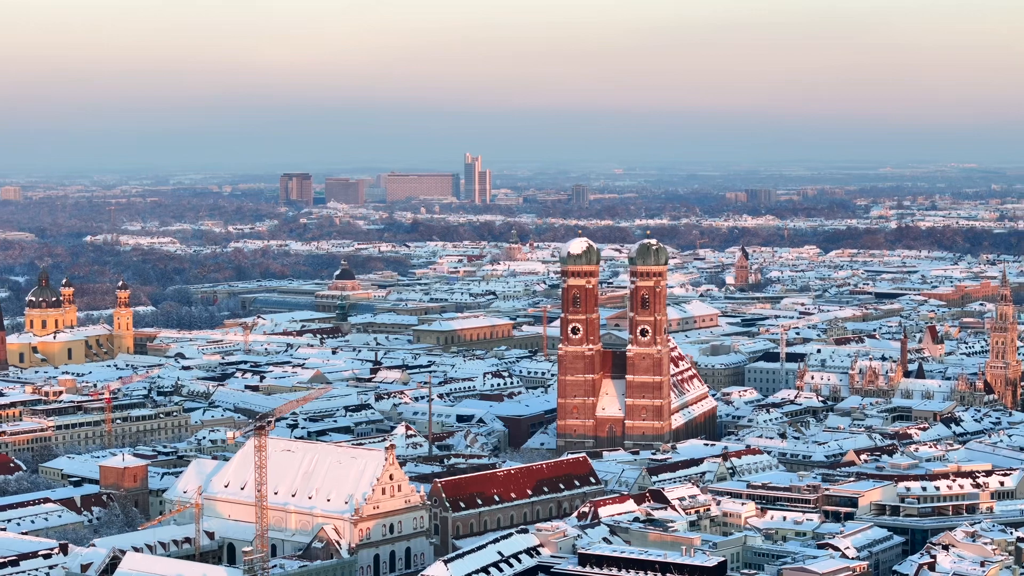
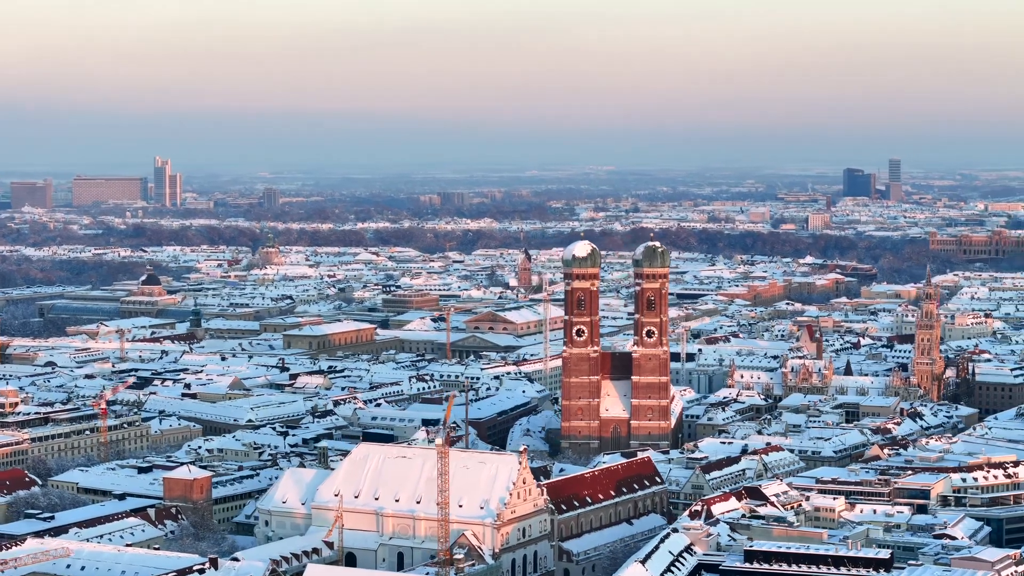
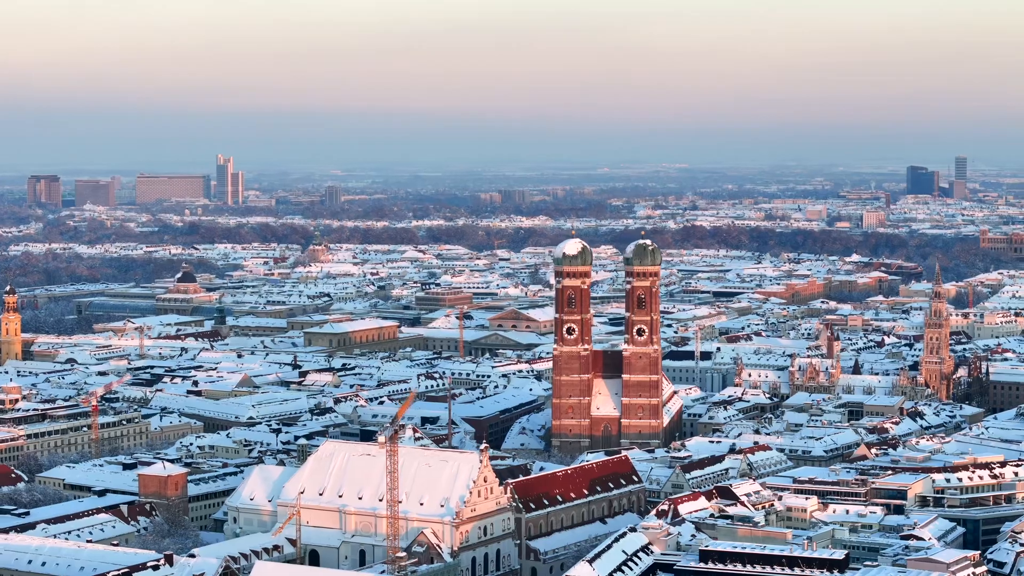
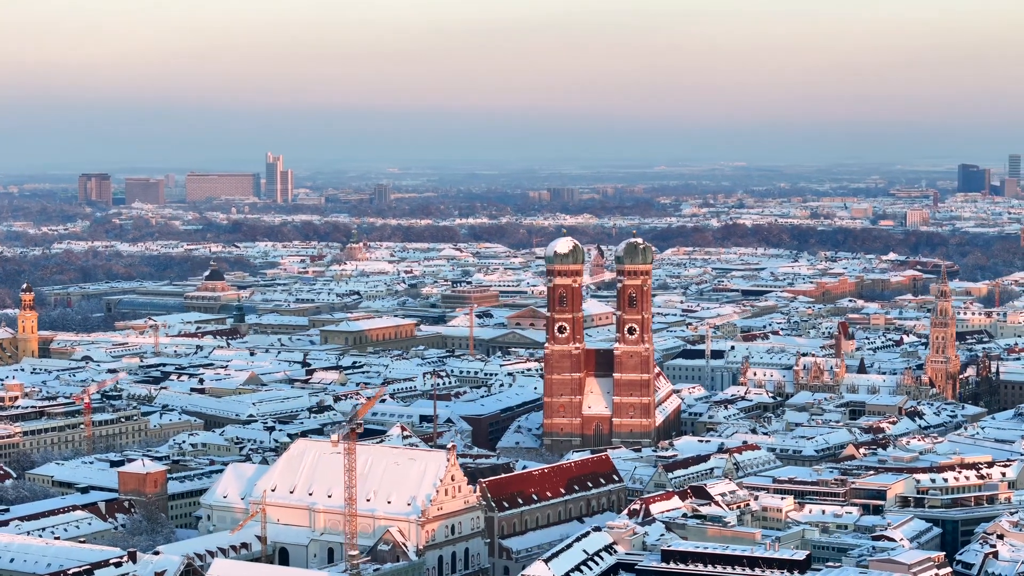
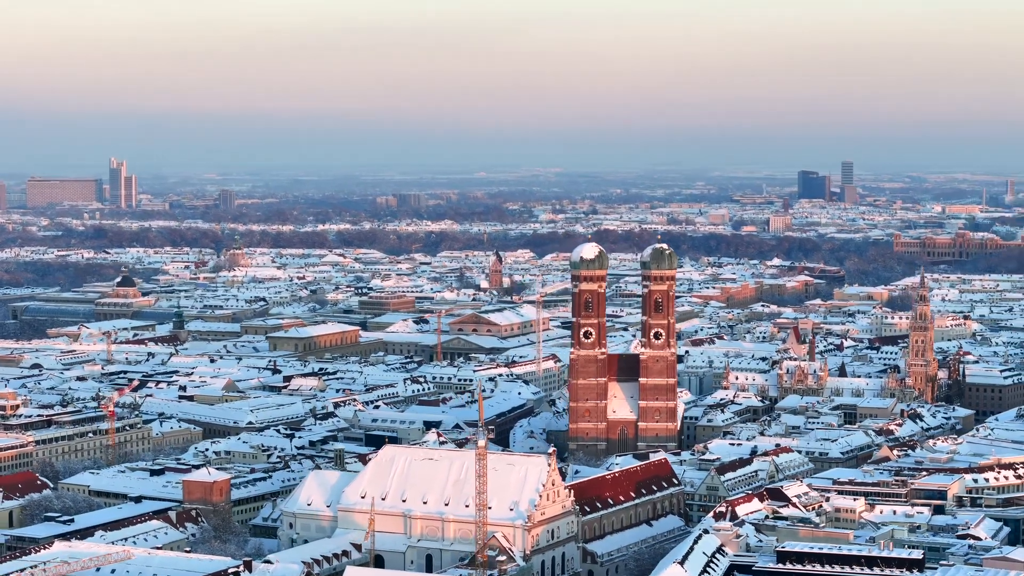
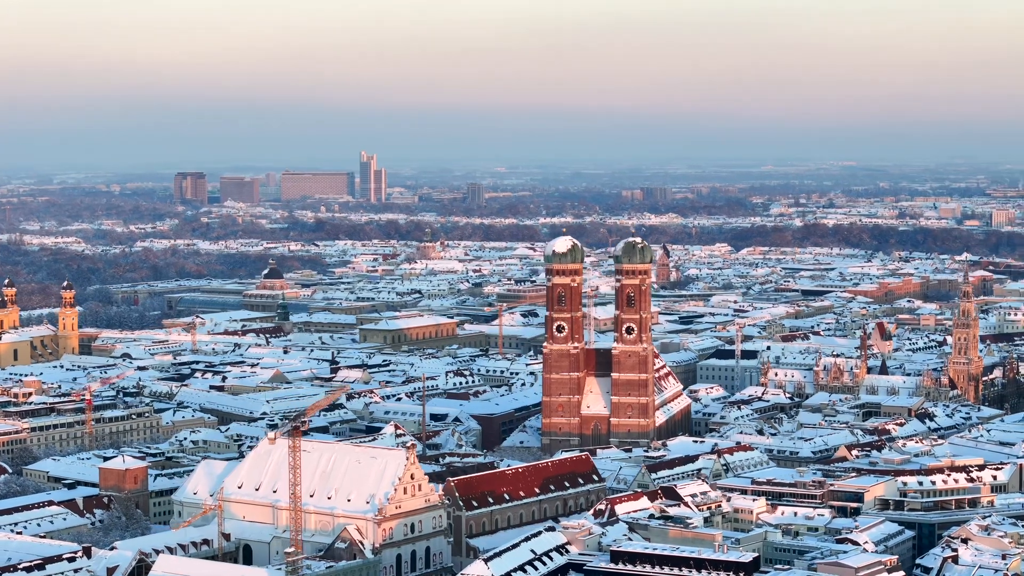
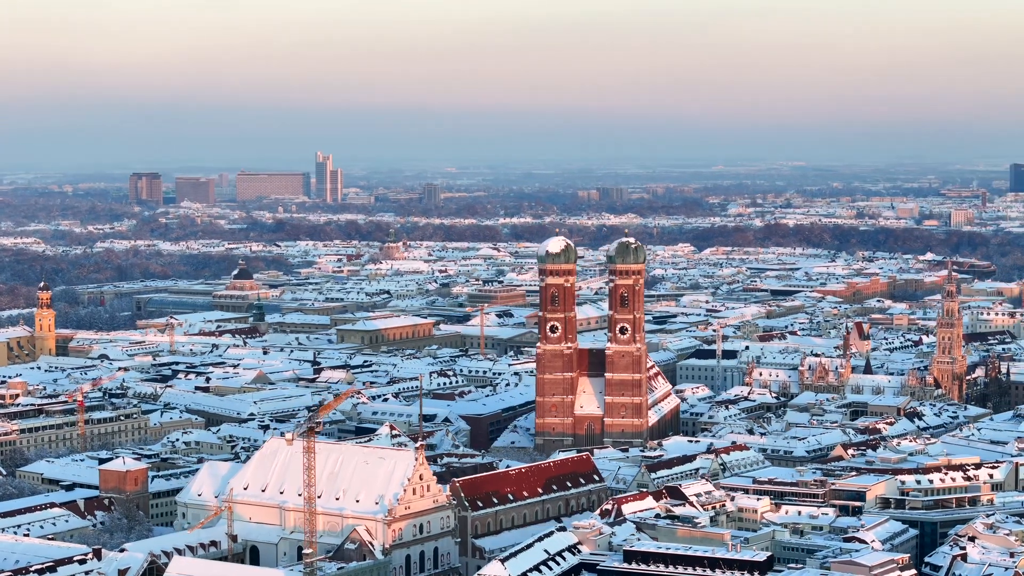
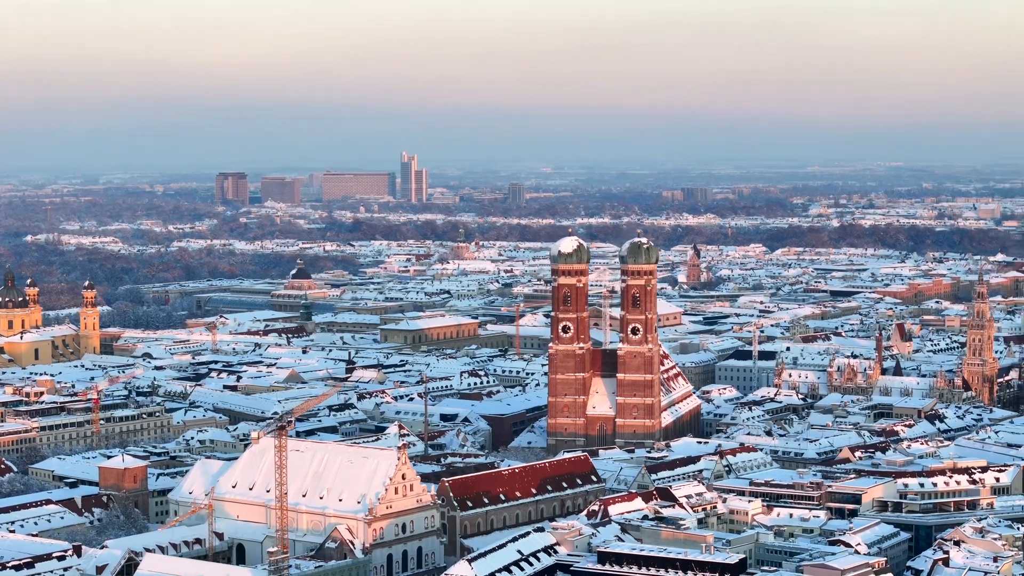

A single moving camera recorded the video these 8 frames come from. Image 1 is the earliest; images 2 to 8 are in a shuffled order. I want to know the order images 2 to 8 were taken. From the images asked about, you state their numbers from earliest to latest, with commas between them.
8, 6, 7, 4, 3, 2, 5
